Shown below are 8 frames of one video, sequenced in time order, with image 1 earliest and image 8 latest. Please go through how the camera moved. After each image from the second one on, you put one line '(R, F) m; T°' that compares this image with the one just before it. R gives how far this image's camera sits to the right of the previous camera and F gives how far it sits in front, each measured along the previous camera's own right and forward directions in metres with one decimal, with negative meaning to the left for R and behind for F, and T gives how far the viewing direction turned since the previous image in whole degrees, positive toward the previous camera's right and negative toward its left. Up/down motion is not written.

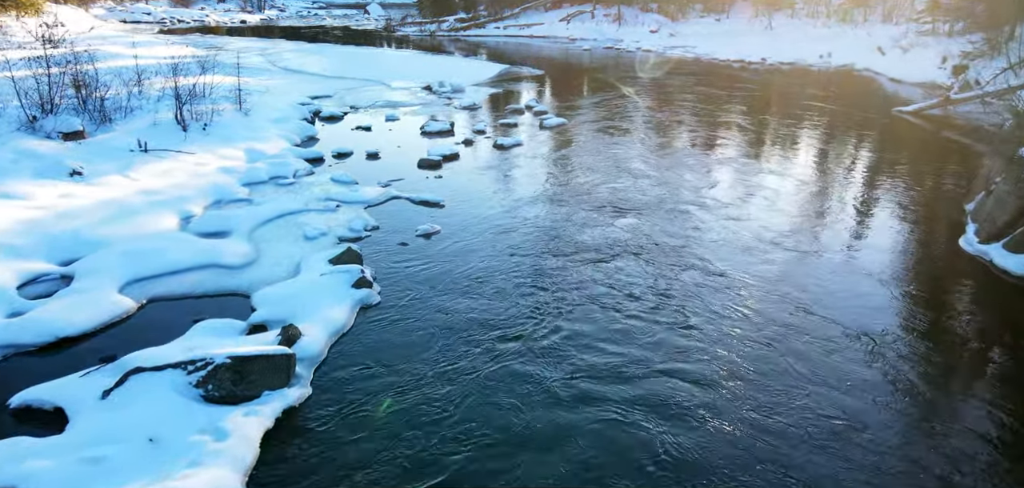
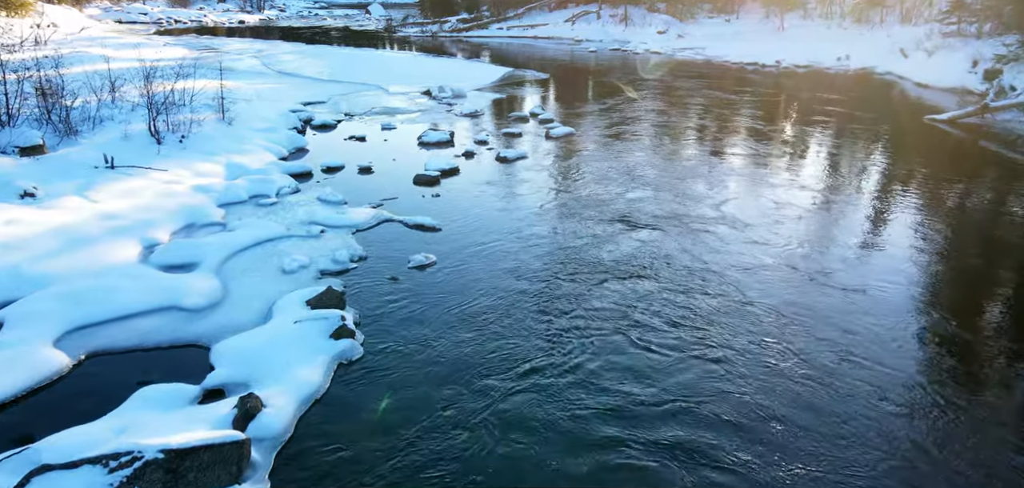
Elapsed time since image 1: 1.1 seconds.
(0.0, +1.3) m; 0°
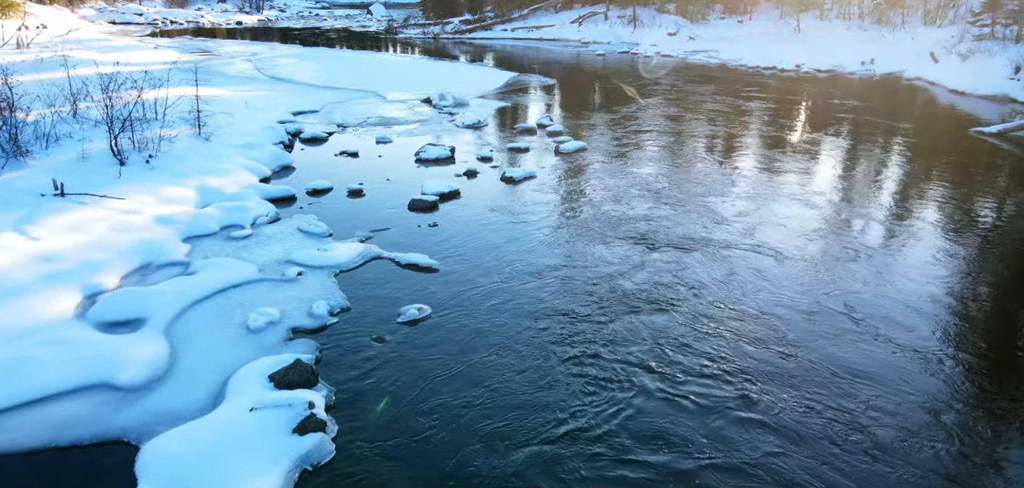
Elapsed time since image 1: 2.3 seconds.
(-0.1, +1.5) m; 0°
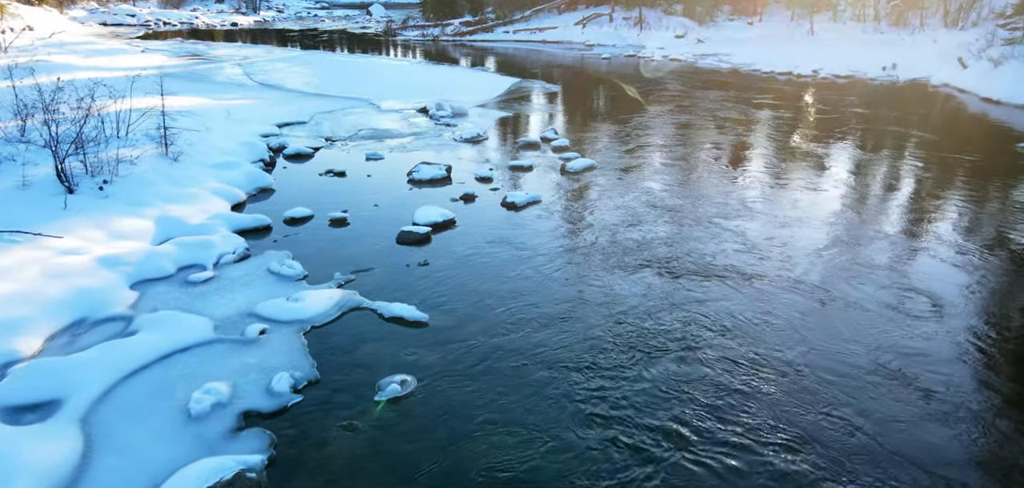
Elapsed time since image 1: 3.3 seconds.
(0.0, +1.5) m; 0°
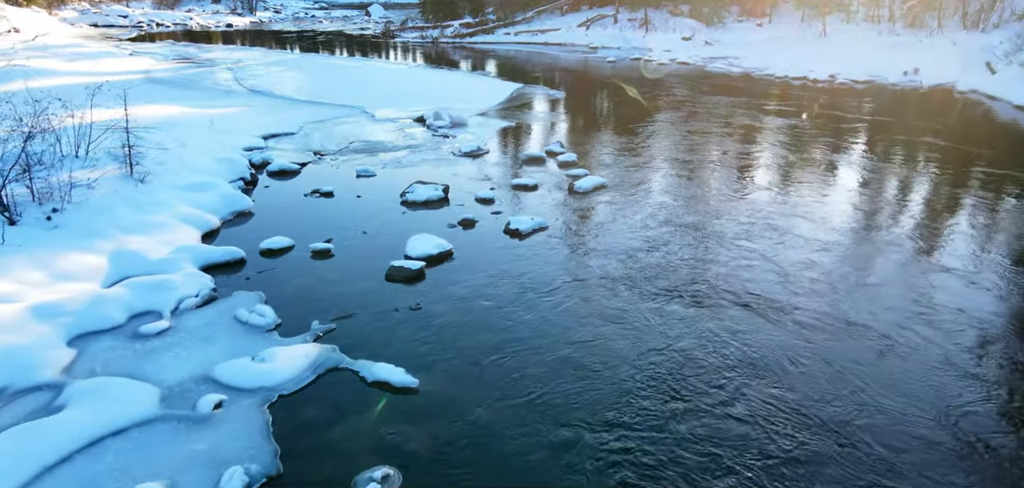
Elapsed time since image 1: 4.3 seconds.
(-0.1, +1.3) m; 0°
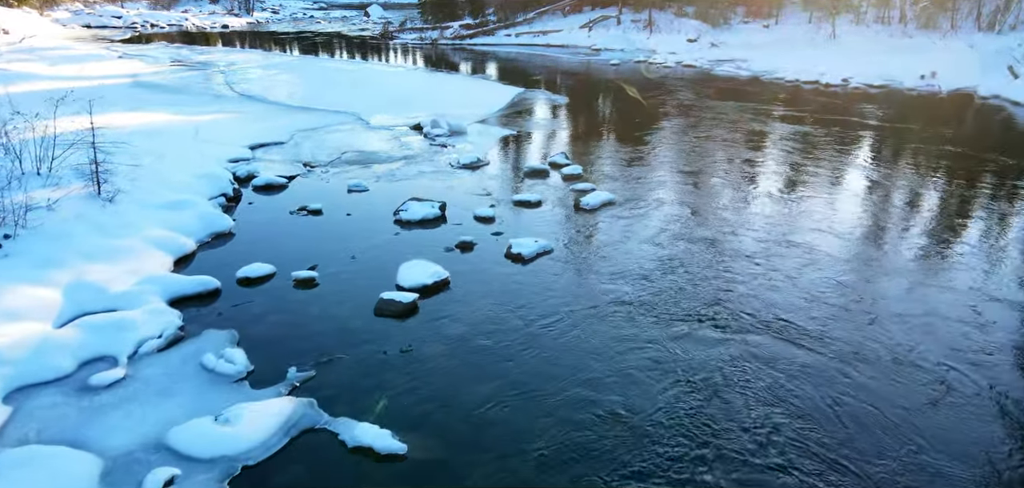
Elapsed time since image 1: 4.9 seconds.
(0.0, +1.0) m; 0°
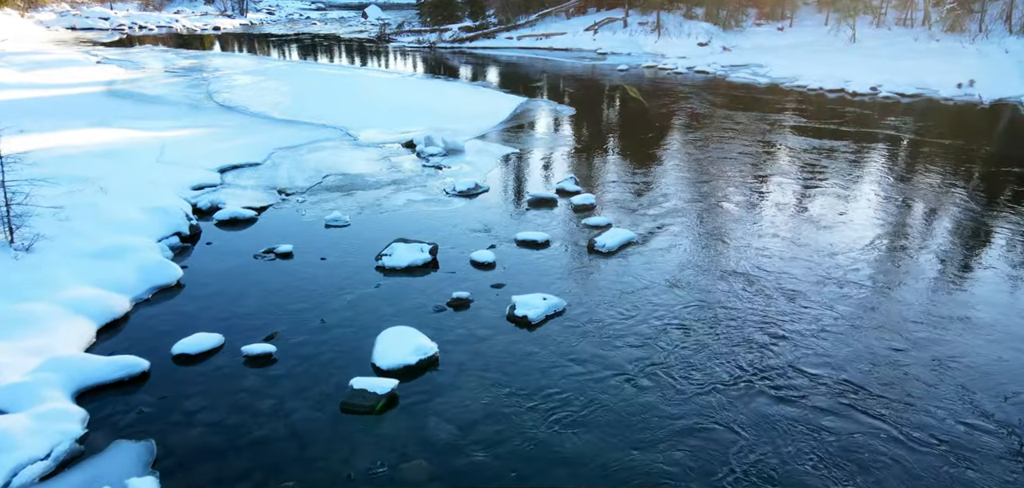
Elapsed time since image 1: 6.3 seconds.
(0.0, +1.9) m; 0°
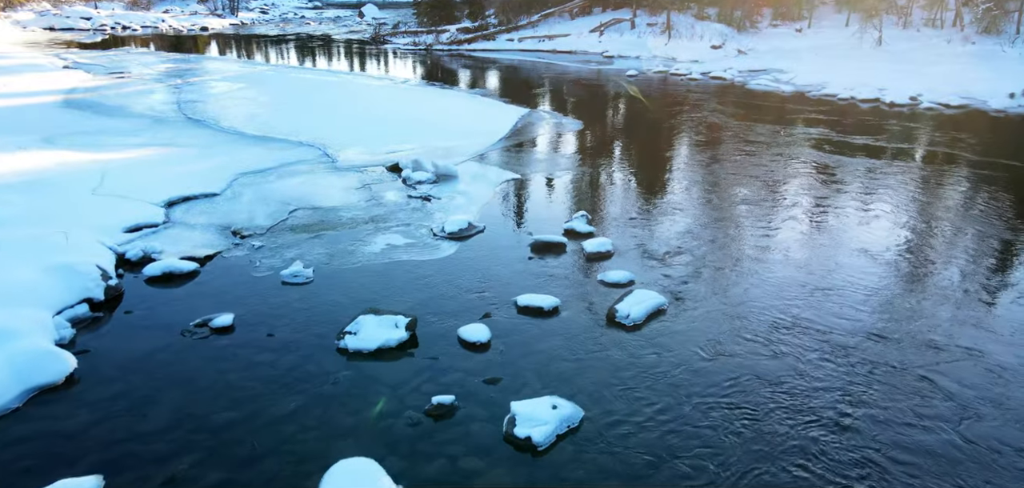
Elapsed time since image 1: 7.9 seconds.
(0.0, +2.3) m; 0°
